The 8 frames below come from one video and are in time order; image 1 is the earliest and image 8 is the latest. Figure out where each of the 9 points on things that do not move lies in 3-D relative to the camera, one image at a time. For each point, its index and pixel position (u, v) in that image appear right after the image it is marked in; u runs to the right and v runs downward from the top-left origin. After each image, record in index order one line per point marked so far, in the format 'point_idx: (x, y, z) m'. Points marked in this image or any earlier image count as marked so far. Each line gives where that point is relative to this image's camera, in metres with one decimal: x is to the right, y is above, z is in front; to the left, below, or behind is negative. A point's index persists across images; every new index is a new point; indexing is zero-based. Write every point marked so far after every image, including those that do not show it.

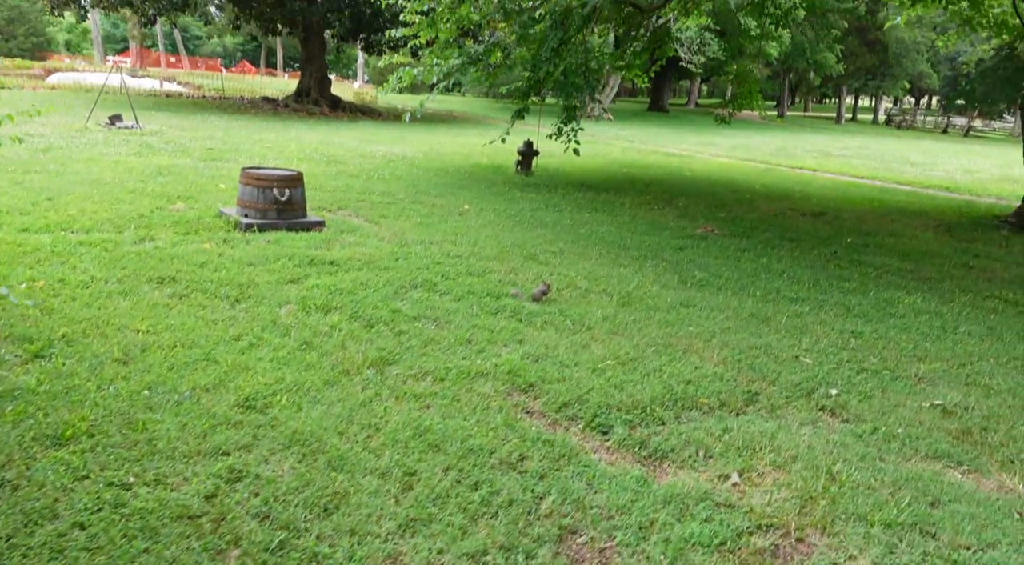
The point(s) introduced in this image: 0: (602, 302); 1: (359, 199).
0: (+0.5, -0.1, +3.9) m
1: (-1.6, +0.9, +7.3) m
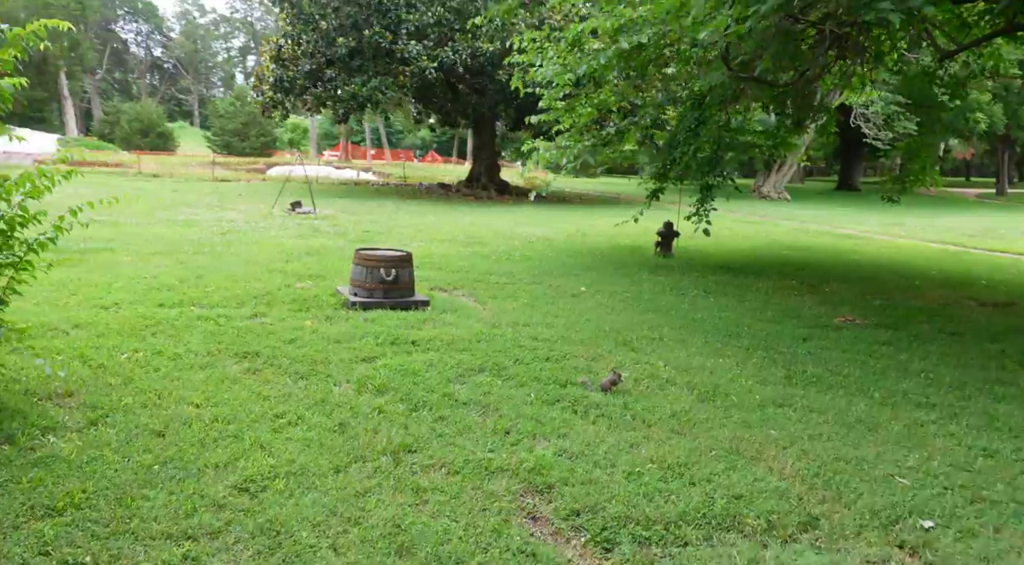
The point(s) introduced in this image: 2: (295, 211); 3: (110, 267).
0: (+0.8, -0.6, +3.6) m
1: (-0.3, +0.1, +7.4) m
2: (-5.0, +1.7, +16.0) m
3: (-3.9, +0.1, +6.7) m
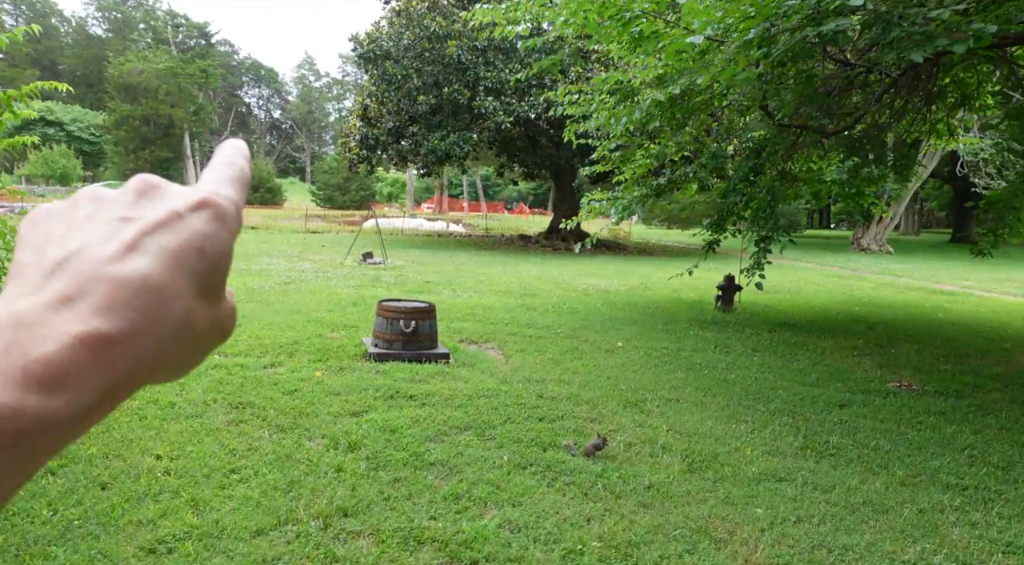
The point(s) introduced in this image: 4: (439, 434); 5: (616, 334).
0: (+0.7, -0.9, +3.3) m
1: (0.0, -0.5, +7.3) m
2: (-3.5, +0.5, +16.5) m
3: (-3.5, -0.4, +7.1) m
4: (-0.4, -0.8, +3.6) m
5: (+1.0, -0.5, +7.4) m
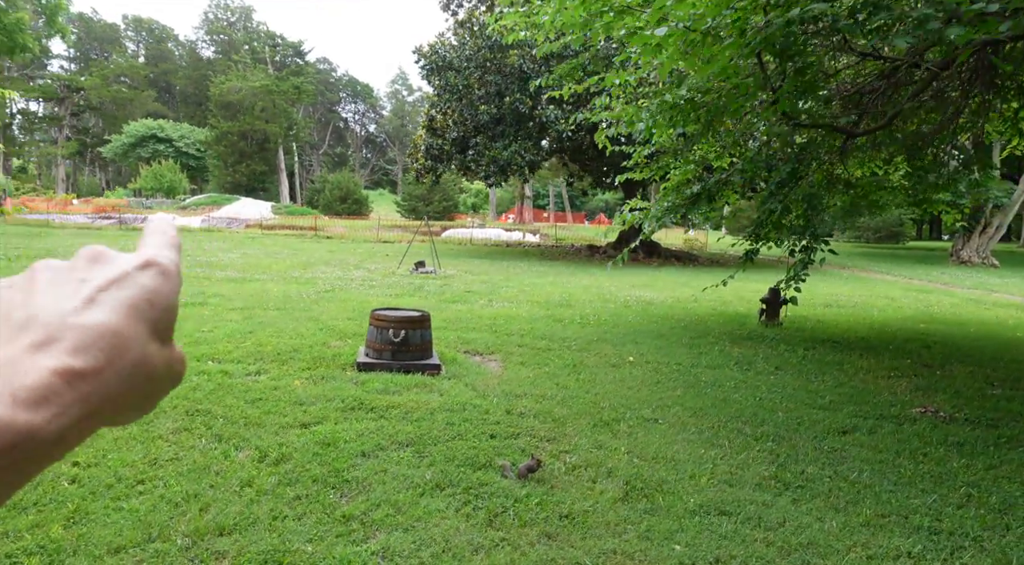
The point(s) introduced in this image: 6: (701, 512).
0: (+0.4, -0.9, +3.0) m
1: (+0.2, -0.6, +7.1) m
2: (-2.3, +0.3, +16.6) m
3: (-3.4, -0.4, +7.3) m
4: (-0.7, -0.8, +3.5) m
5: (+1.2, -0.7, +7.1) m
6: (+0.8, -1.0, +2.9) m
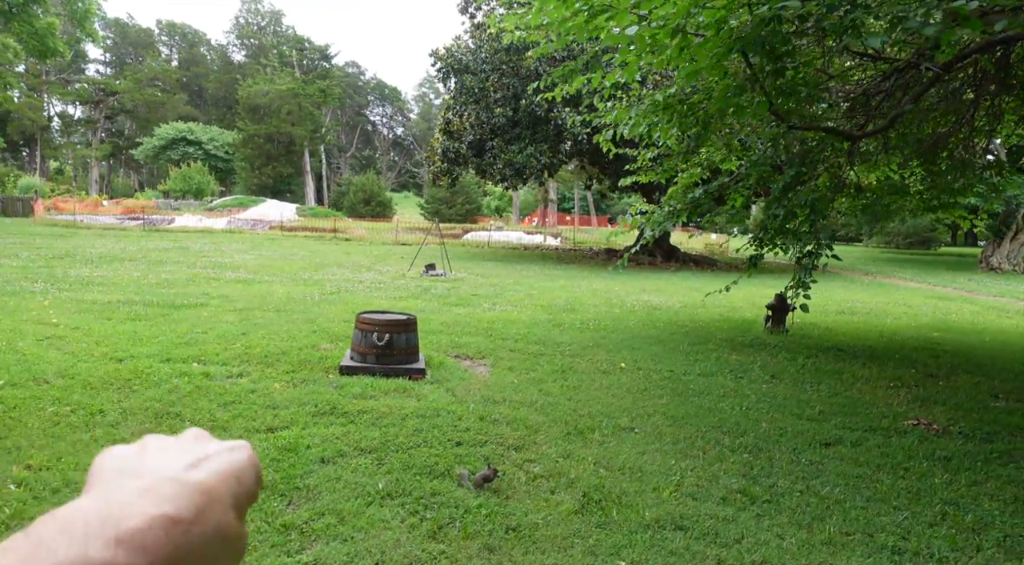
0: (+0.2, -0.9, +3.0) m
1: (+0.1, -0.7, +7.0) m
2: (-2.0, +0.2, +16.6) m
3: (-3.5, -0.5, +7.3) m
4: (-0.9, -0.9, +3.4) m
5: (+1.1, -0.7, +7.0) m
6: (+0.6, -1.0, +2.8) m
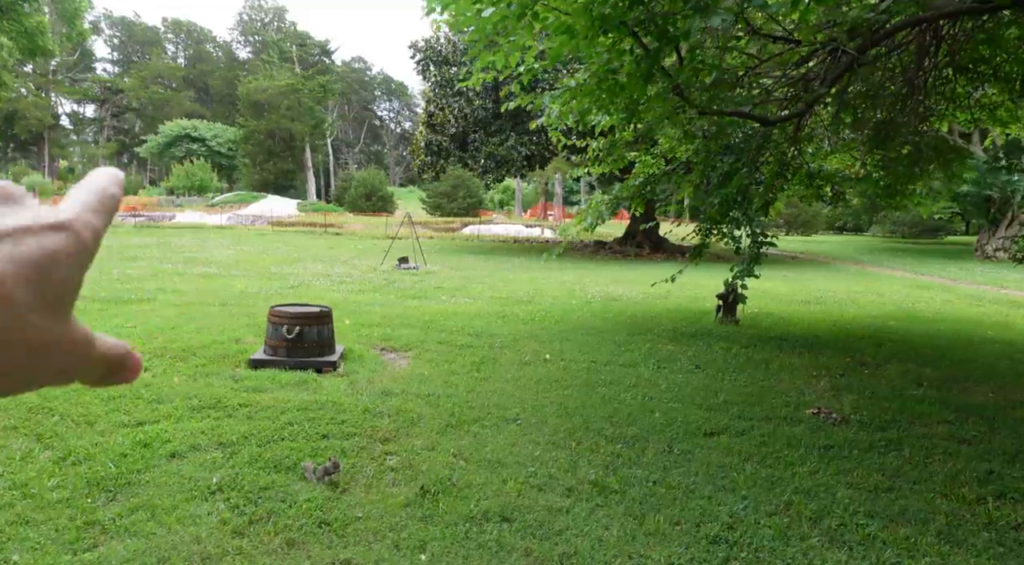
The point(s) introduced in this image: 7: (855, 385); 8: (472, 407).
0: (-0.5, -0.9, +2.9) m
1: (-0.6, -0.6, +7.0) m
2: (-2.7, +0.4, +16.6) m
3: (-4.2, -0.4, +7.3) m
4: (-1.6, -0.8, +3.4) m
5: (+0.4, -0.6, +6.9) m
6: (-0.1, -0.9, +2.7) m
7: (+2.7, -0.8, +5.5) m
8: (-0.2, -0.8, +4.4) m
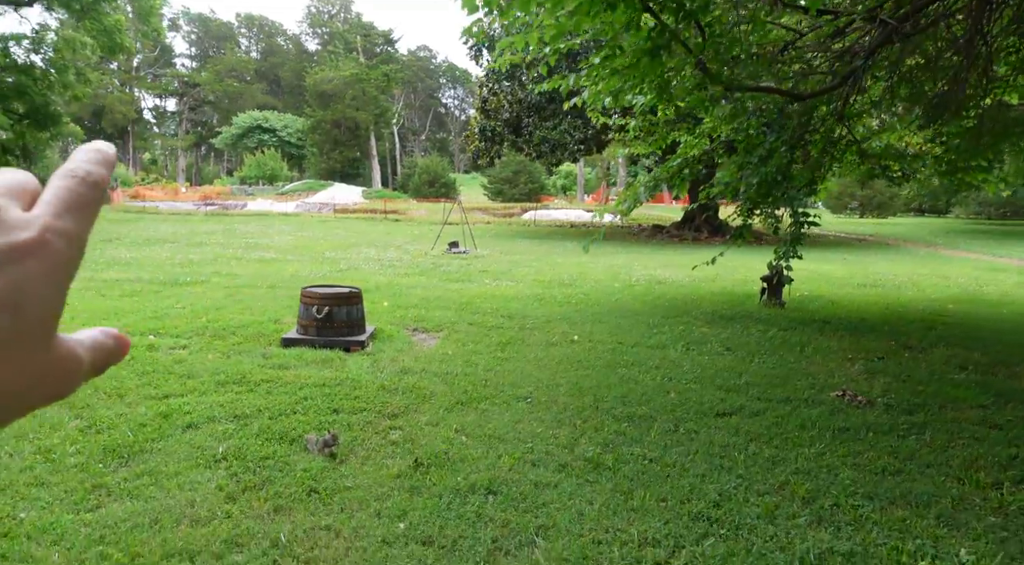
0: (-0.6, -0.8, +3.0) m
1: (-0.3, -0.4, +7.0) m
2: (-1.5, +0.8, +16.7) m
3: (-3.8, -0.2, +7.6) m
4: (-1.6, -0.7, +3.5) m
5: (+0.7, -0.4, +6.9) m
6: (-0.2, -0.8, +2.8) m
7: (+2.9, -0.7, +5.3) m
8: (-0.2, -0.7, +4.4) m
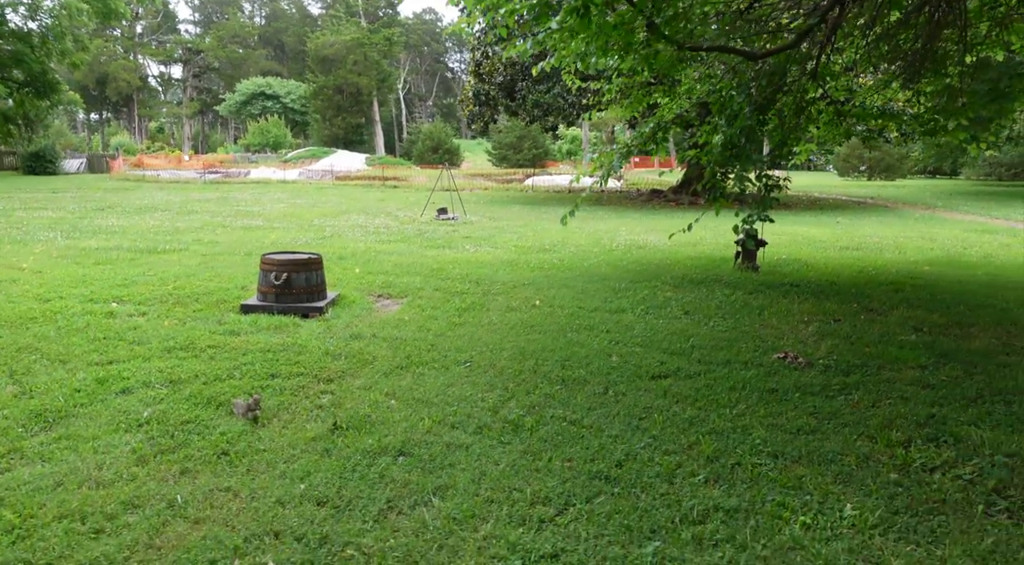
0: (-0.9, -0.6, +3.0) m
1: (-0.6, 0.0, +7.1) m
2: (-1.8, +1.6, +16.7) m
3: (-4.2, +0.1, +7.7) m
4: (-1.9, -0.5, +3.6) m
5: (+0.4, -0.1, +6.9) m
6: (-0.5, -0.7, +2.8) m
7: (+2.6, -0.4, +5.3) m
8: (-0.5, -0.4, +4.5) m
